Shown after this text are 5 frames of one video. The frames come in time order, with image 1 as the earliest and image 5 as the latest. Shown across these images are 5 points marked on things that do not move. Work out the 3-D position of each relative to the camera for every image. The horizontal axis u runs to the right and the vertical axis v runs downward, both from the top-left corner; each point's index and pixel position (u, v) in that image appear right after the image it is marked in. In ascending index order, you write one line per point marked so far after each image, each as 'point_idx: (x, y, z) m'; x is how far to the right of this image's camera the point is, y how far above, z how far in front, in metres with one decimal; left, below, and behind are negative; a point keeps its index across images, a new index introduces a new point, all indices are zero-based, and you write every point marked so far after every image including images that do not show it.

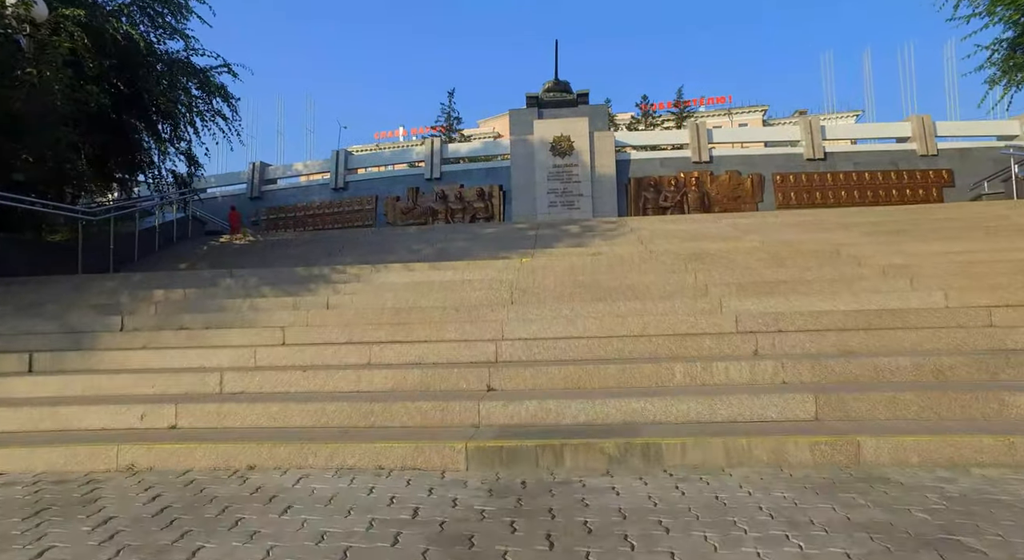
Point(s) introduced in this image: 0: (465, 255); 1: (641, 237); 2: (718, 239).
0: (-0.8, +0.4, +12.0) m
1: (+2.4, +0.8, +12.4) m
2: (+3.6, +0.7, +11.7) m
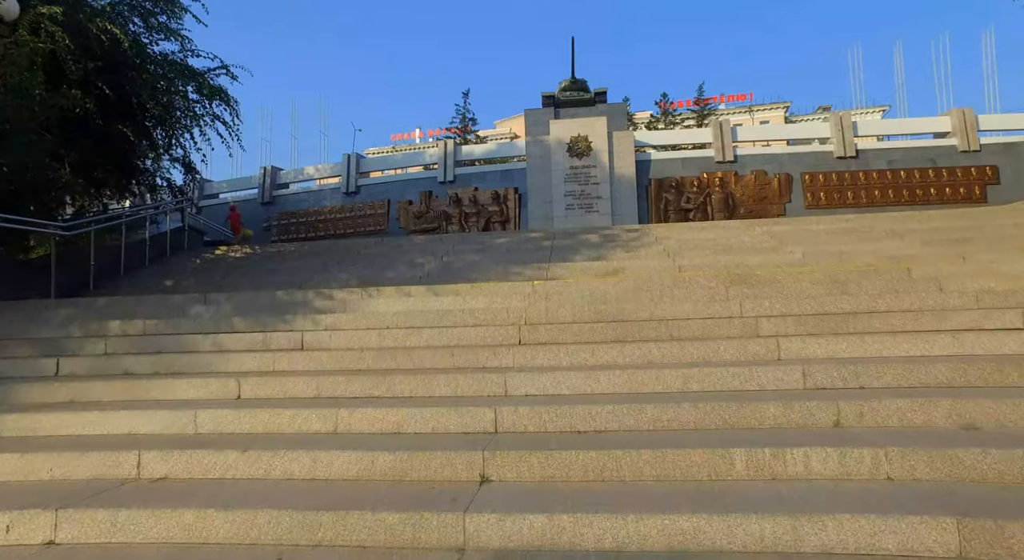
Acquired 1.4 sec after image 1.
0: (-0.6, +0.1, +10.8) m
1: (+2.6, +0.5, +11.2) m
2: (+3.8, +0.5, +10.4) m
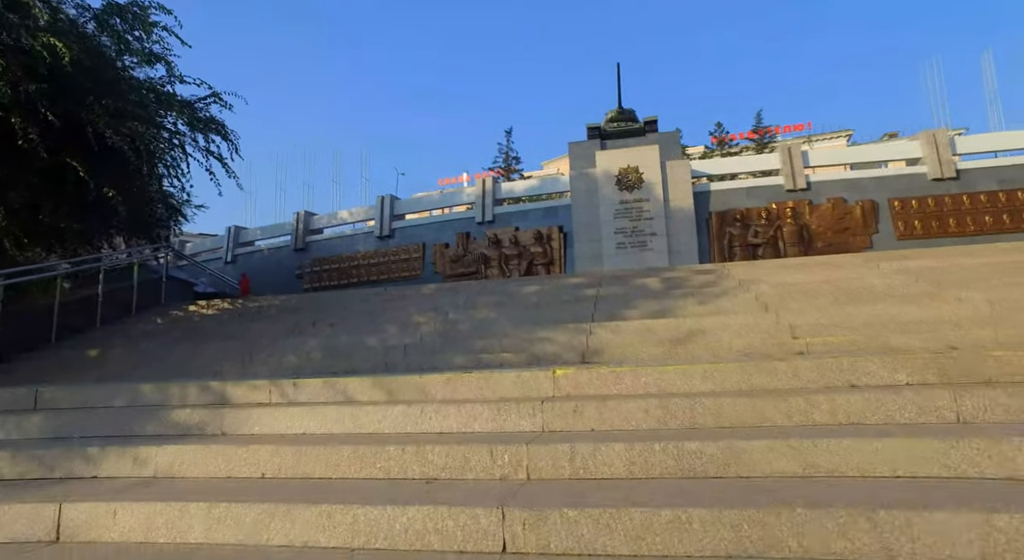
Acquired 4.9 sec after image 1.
0: (-0.3, -0.6, +7.6) m
1: (+3.0, -0.2, +7.7) m
2: (+4.1, -0.2, +6.9) m
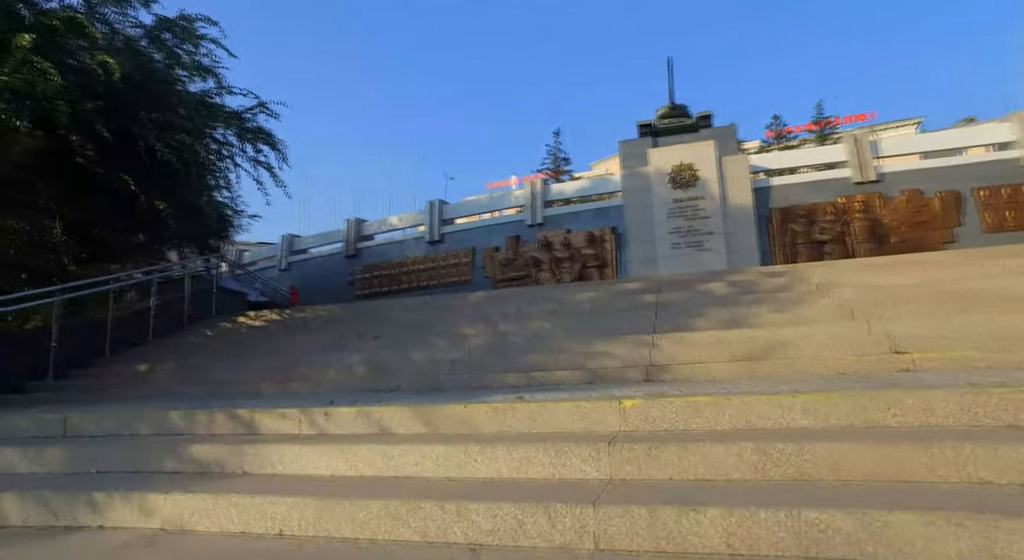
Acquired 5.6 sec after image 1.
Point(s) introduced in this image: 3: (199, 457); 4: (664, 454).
0: (+0.3, -0.7, +7.0) m
1: (+3.5, -0.2, +6.9) m
2: (+4.6, -0.2, +5.9) m
3: (-1.8, -1.0, +3.8) m
4: (+0.7, -0.8, +2.9) m
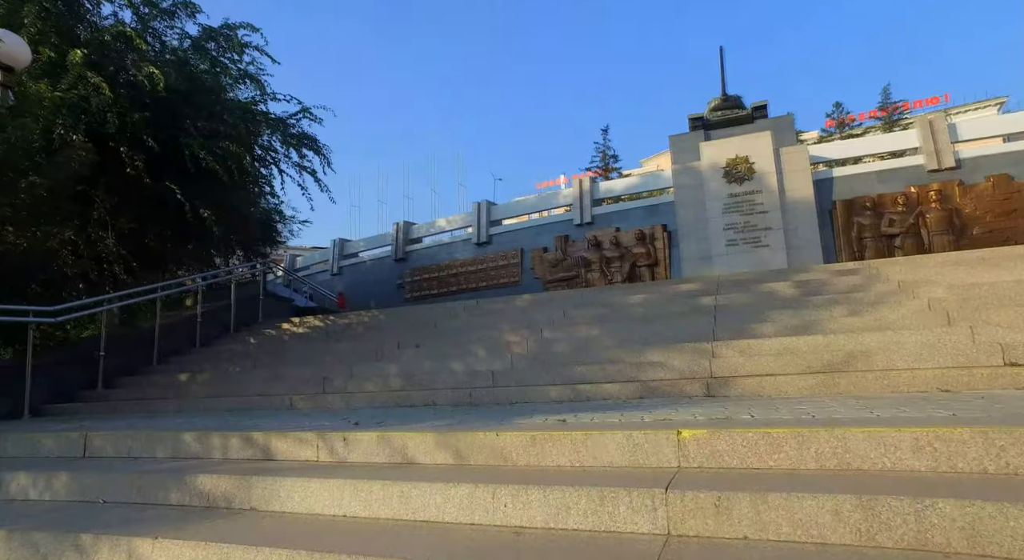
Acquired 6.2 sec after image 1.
0: (+0.7, -0.8, +6.5) m
1: (+3.9, -0.2, +6.1) m
2: (+4.9, -0.2, +5.1) m
3: (-1.6, -1.1, +3.4) m
4: (+0.8, -0.8, +2.4) m
